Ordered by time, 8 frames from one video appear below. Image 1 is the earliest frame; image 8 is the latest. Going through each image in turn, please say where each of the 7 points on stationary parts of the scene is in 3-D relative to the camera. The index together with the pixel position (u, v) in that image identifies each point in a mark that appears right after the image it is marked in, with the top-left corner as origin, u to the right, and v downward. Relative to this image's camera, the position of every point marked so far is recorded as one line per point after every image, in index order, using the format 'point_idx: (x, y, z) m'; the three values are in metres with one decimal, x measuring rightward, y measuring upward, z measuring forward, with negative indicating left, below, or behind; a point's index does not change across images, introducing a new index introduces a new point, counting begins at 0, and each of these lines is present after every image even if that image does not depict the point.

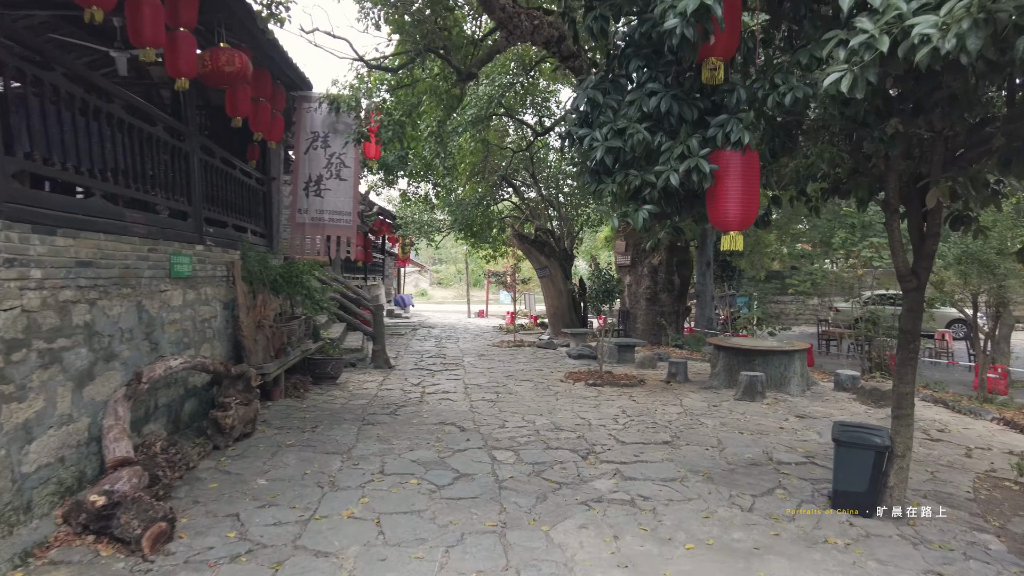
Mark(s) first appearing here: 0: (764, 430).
0: (+2.4, -1.3, +6.3) m
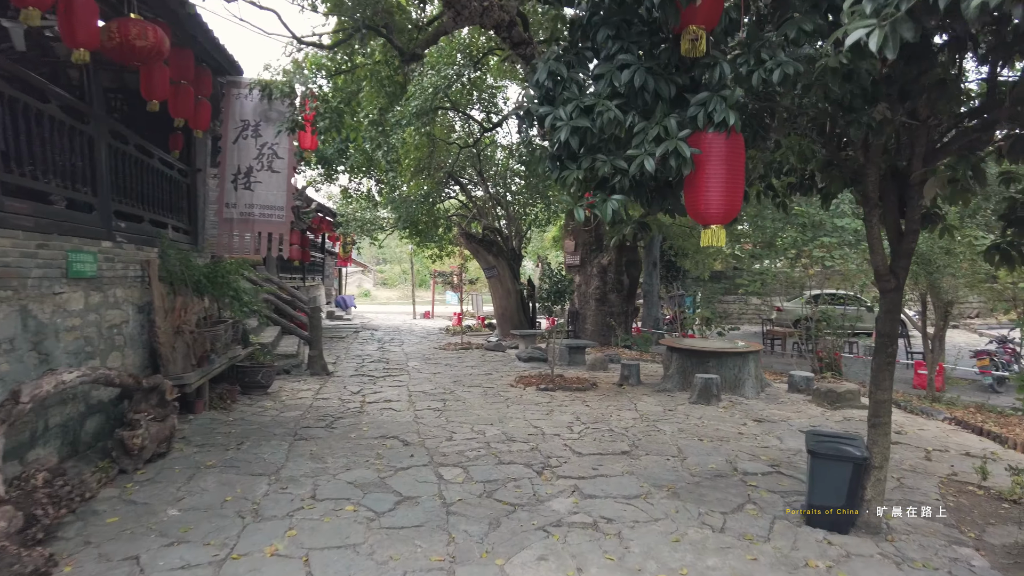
0: (+1.9, -1.3, +6.0) m
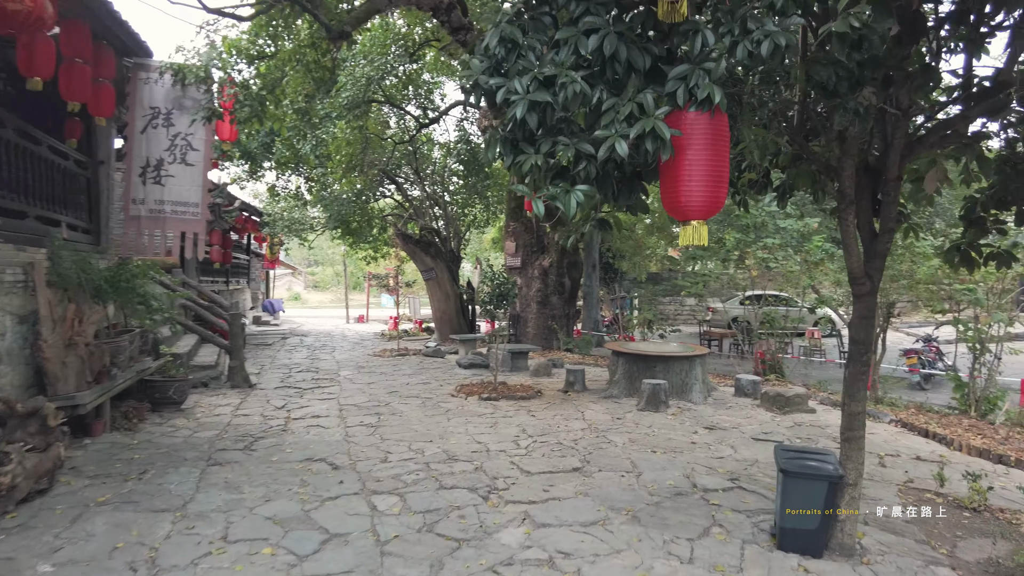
0: (+1.4, -1.4, +5.7) m
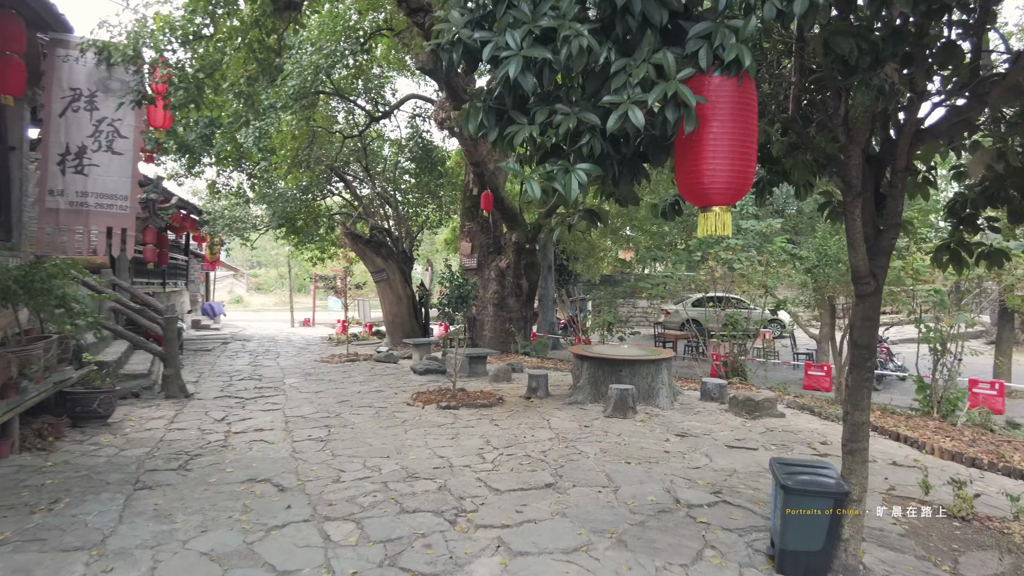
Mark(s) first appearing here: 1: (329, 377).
0: (+1.1, -1.4, +5.4) m
1: (-2.7, -1.3, +9.6) m
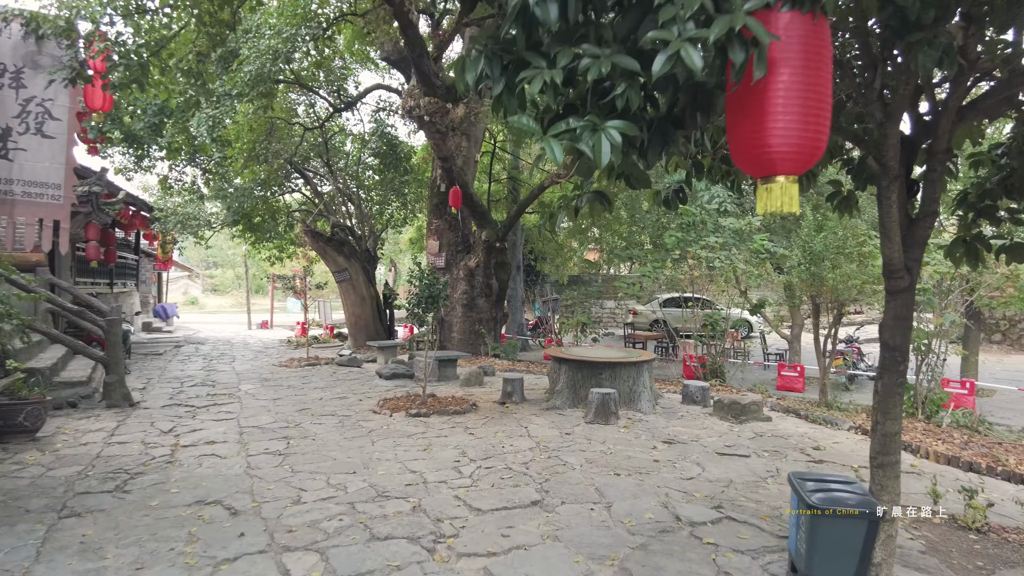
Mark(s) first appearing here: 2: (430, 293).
0: (+1.0, -1.4, +5.0) m
1: (-3.1, -1.3, +9.0) m
2: (-1.4, -0.1, +11.4) m
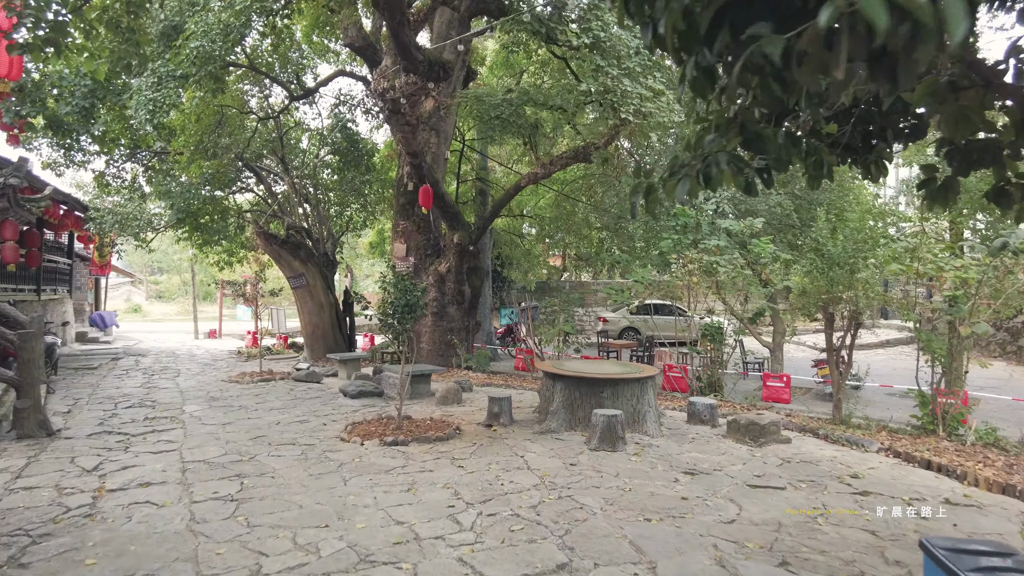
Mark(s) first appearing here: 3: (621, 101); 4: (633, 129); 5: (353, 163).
0: (+1.0, -1.4, +4.2) m
1: (-3.3, -1.4, +8.0) m
2: (-1.8, -0.2, +10.4) m
3: (+1.3, +2.1, +7.5) m
4: (+1.6, +2.0, +8.0) m
5: (-3.7, +2.9, +15.3) m
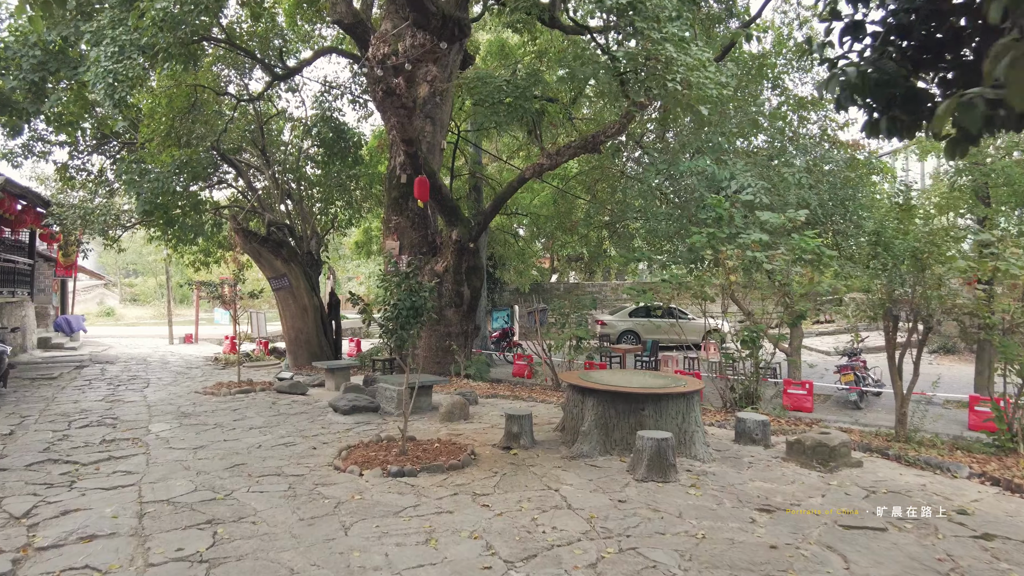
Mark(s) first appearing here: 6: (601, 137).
0: (+1.3, -1.4, +3.3) m
1: (-3.1, -1.4, +6.9) m
2: (-1.7, -0.2, +9.4) m
3: (+1.5, +2.1, +6.6) m
4: (+1.7, +2.0, +7.2) m
5: (-3.7, +2.9, +14.3) m
6: (+1.4, +2.4, +10.6) m
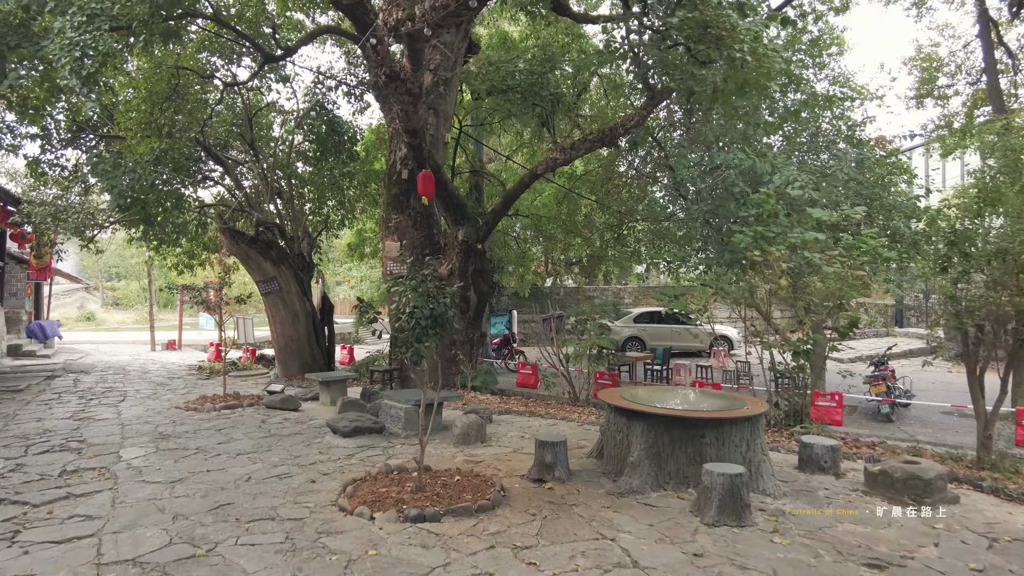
0: (+1.6, -1.4, +2.5) m
1: (-2.9, -1.4, +6.1) m
2: (-1.5, -0.3, +8.6) m
3: (+1.7, +2.1, +5.8) m
4: (+1.9, +1.9, +6.4) m
5: (-3.6, +2.8, +13.4) m
6: (+1.6, +2.4, +9.8) m
